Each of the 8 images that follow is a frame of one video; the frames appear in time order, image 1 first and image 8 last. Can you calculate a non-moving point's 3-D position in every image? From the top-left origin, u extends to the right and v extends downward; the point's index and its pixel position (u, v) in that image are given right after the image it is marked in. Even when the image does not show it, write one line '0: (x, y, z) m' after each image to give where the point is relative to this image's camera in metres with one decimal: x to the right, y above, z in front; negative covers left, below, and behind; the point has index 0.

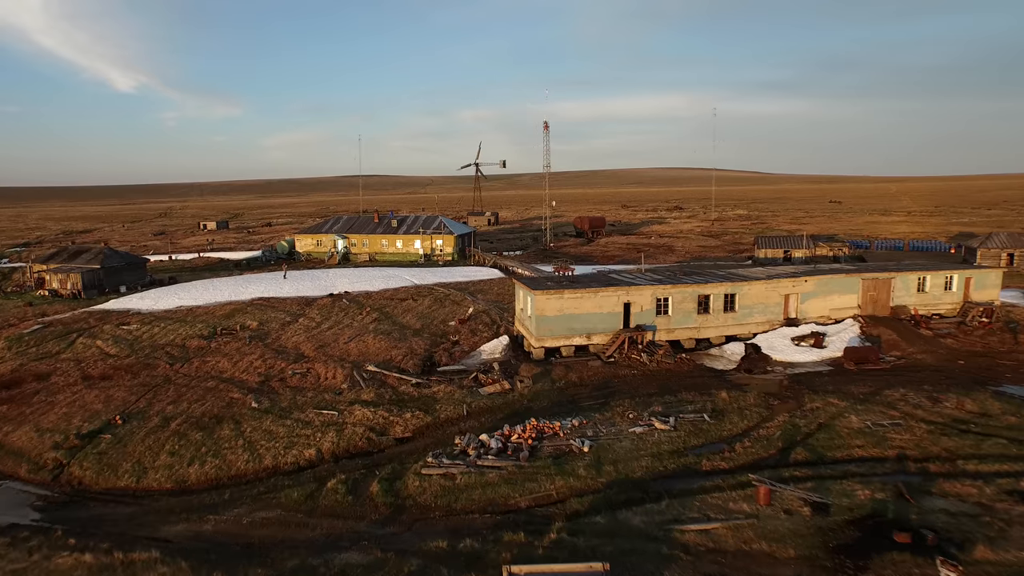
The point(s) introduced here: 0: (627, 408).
0: (+3.2, -3.4, +18.6) m
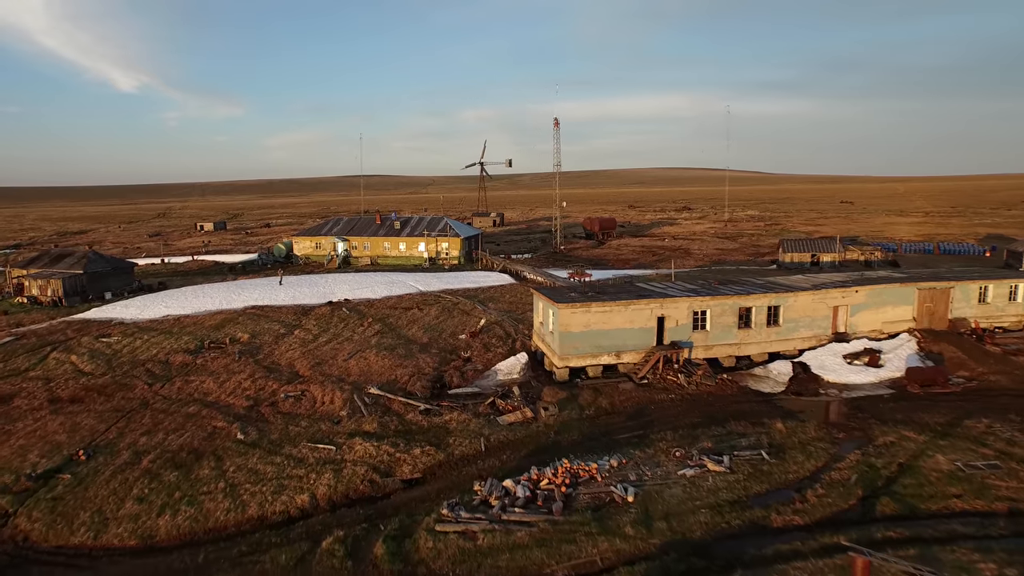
0: (+3.8, -3.7, +16.0) m
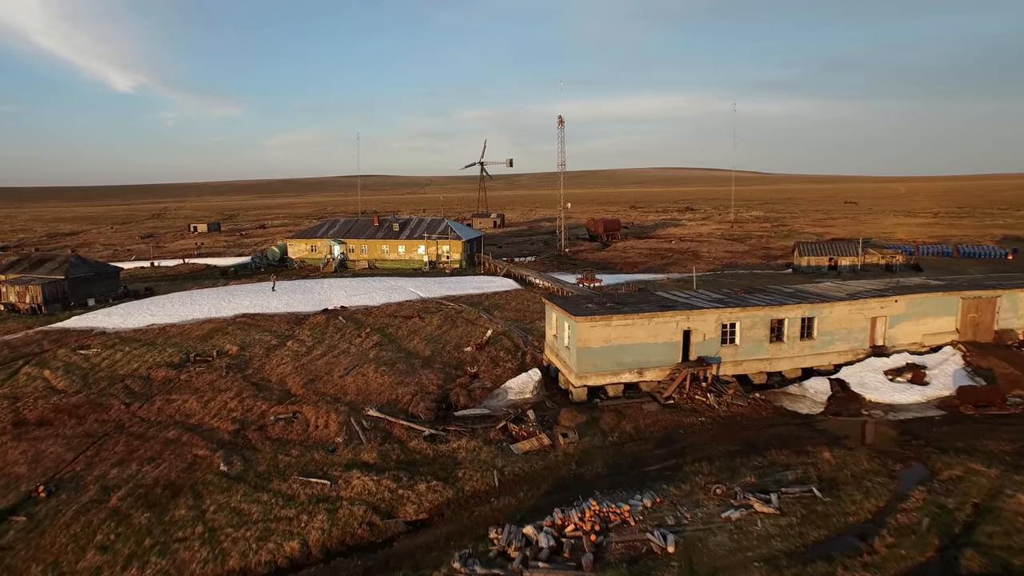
0: (+4.2, -4.0, +14.2) m
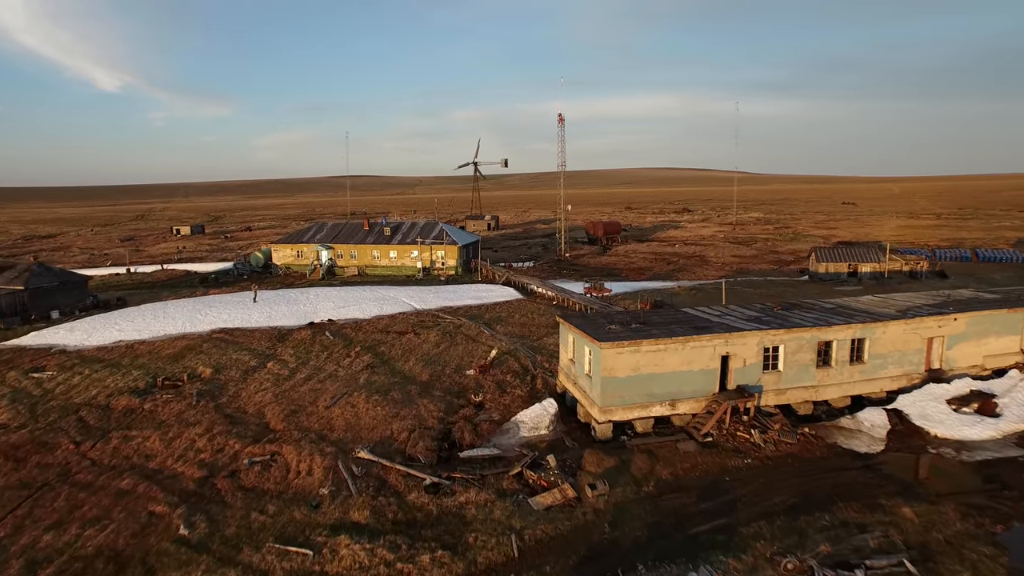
0: (+4.6, -4.5, +11.7) m
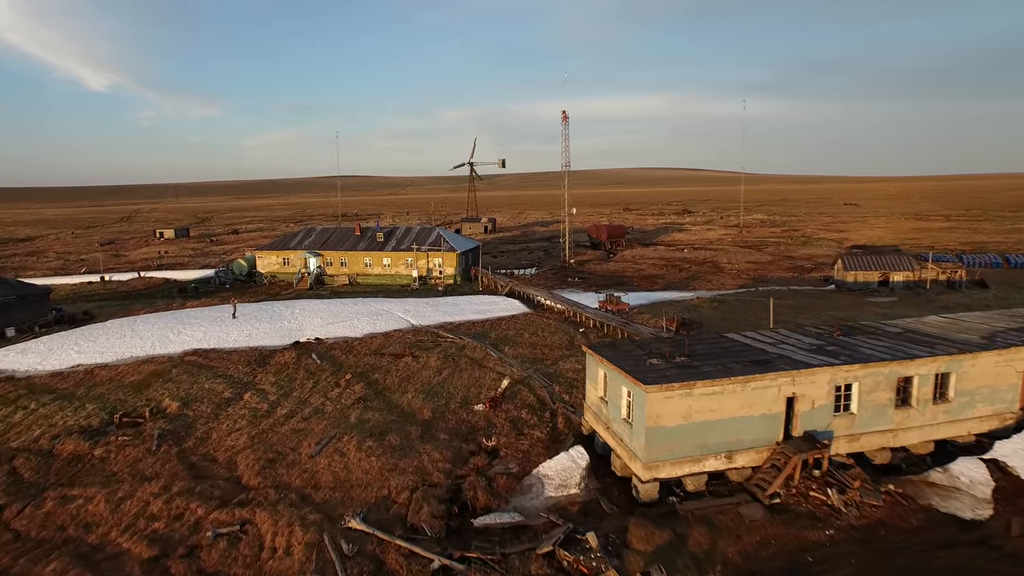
0: (+5.1, -5.1, +8.8) m
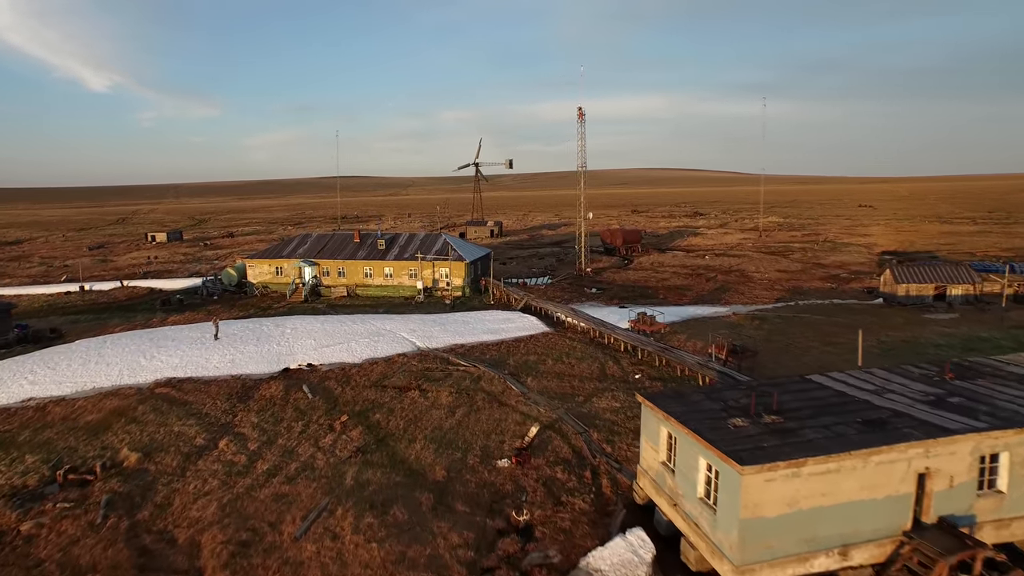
0: (+5.8, -5.7, +5.5) m
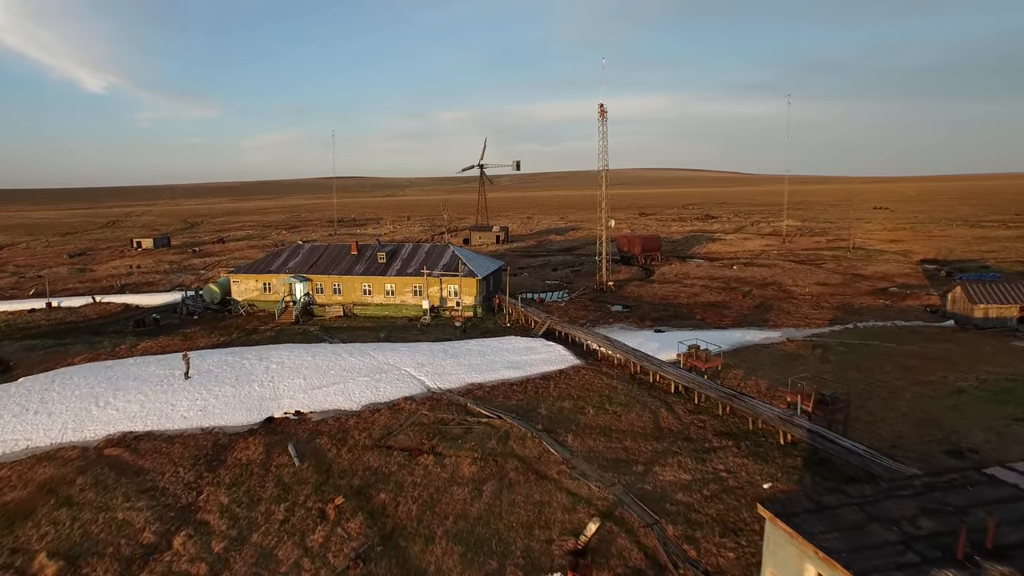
0: (+6.8, -6.6, +1.5) m
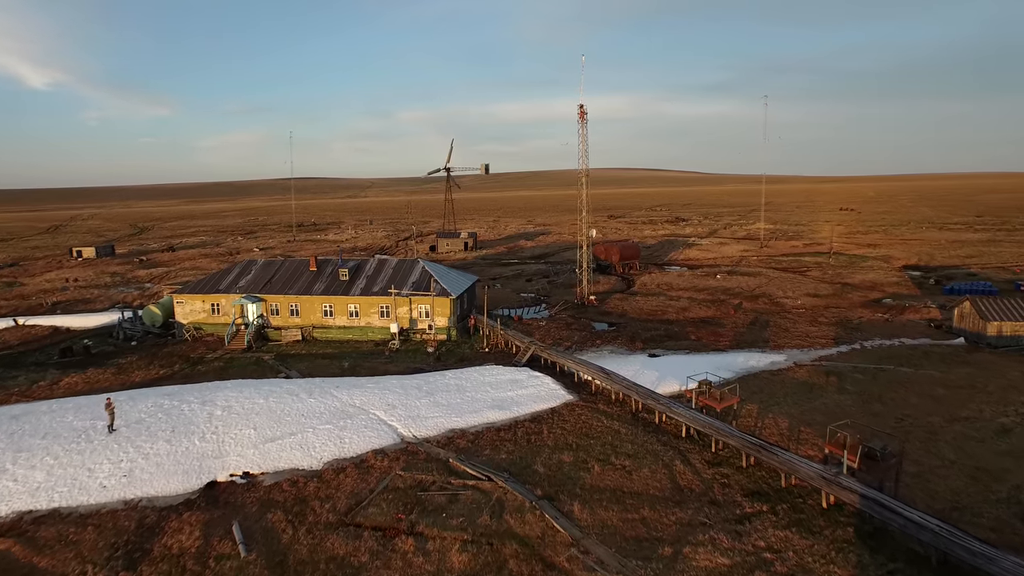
0: (+7.6, -7.4, -1.0) m
